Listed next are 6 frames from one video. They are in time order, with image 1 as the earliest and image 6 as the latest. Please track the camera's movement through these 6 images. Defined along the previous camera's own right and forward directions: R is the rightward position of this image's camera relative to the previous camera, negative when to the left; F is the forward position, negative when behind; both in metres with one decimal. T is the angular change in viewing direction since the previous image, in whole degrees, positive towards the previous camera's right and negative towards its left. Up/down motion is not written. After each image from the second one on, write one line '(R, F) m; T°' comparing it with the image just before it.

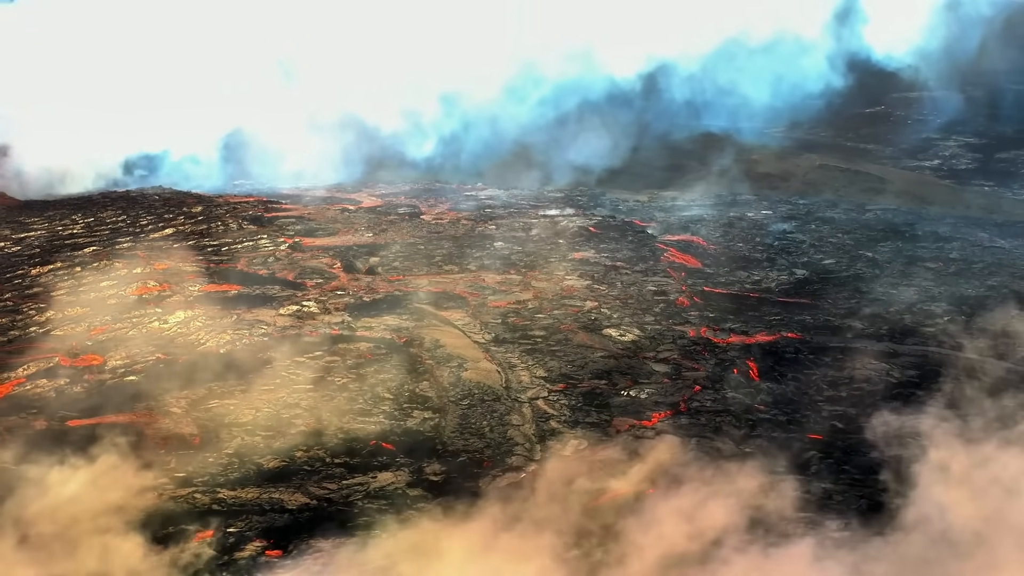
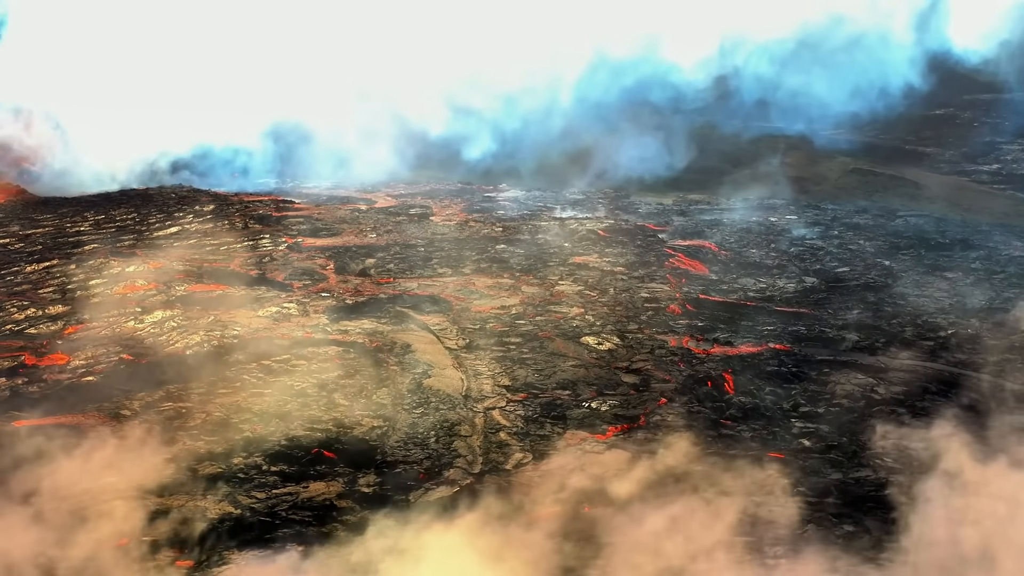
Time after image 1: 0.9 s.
(+0.7, +0.2) m; -3°
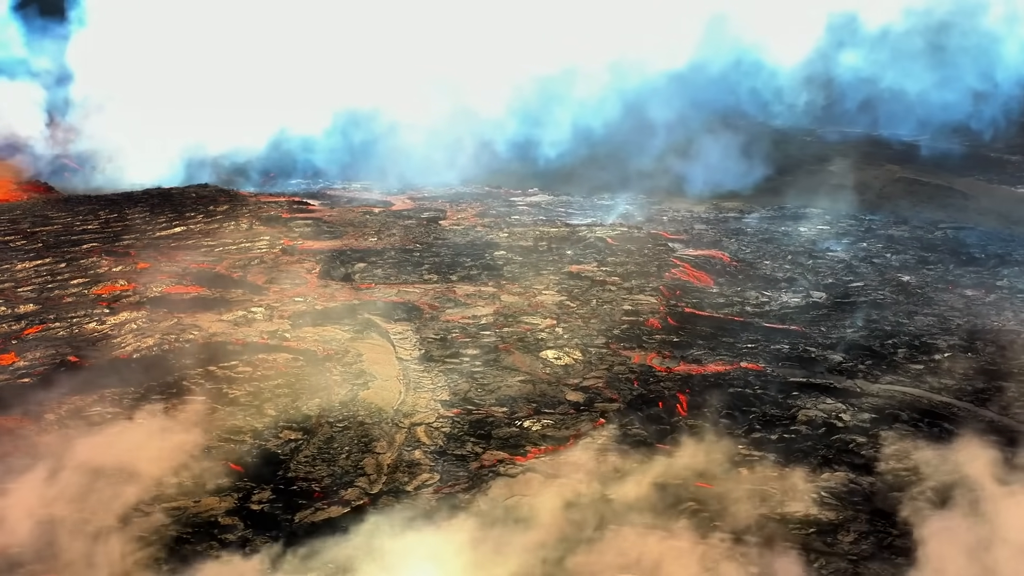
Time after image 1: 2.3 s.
(+1.0, +0.4) m; -5°
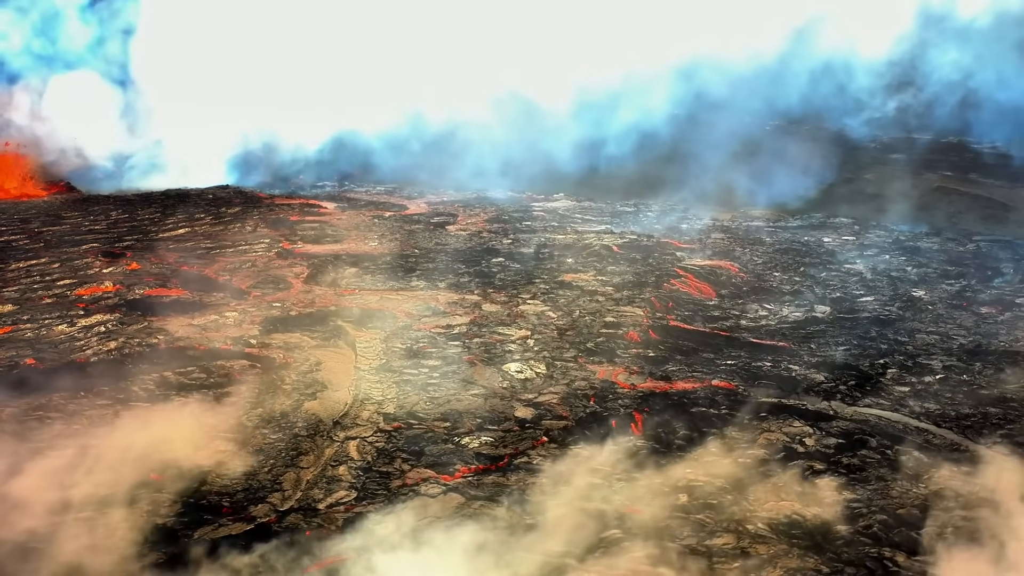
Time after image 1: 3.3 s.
(+0.8, +0.3) m; -4°
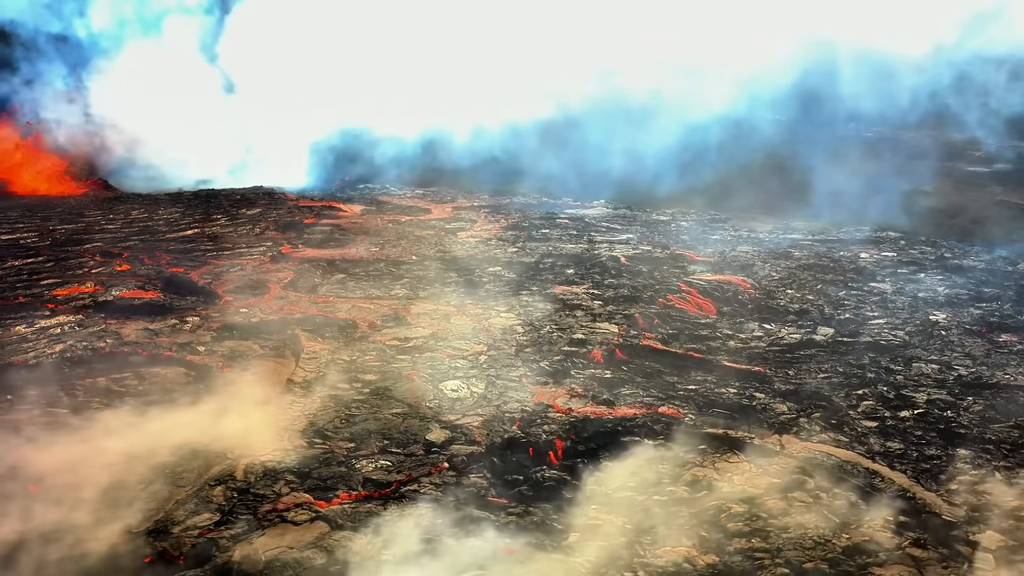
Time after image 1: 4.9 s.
(+1.2, +0.5) m; -6°
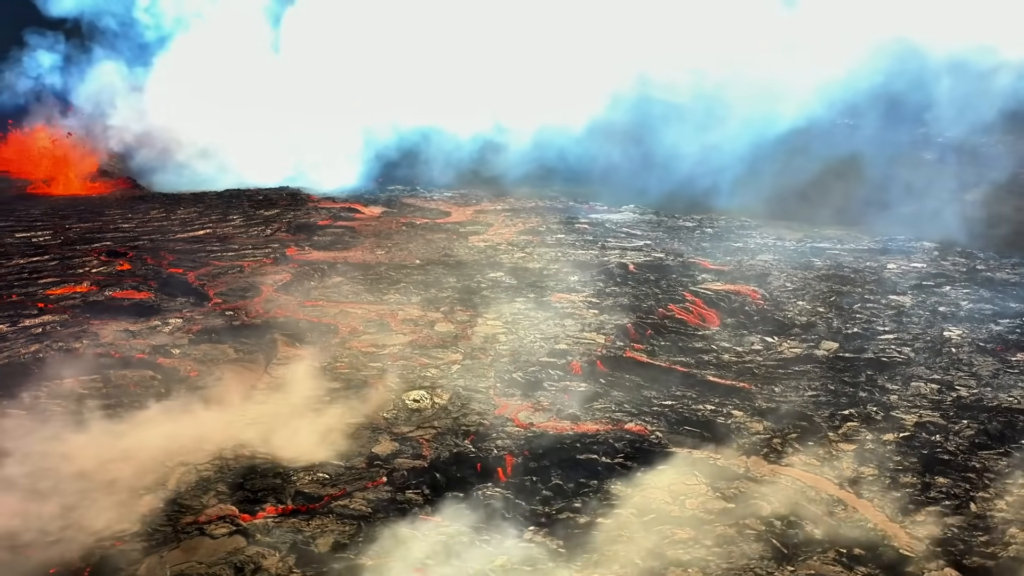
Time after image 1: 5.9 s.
(+0.7, +0.3) m; -4°
